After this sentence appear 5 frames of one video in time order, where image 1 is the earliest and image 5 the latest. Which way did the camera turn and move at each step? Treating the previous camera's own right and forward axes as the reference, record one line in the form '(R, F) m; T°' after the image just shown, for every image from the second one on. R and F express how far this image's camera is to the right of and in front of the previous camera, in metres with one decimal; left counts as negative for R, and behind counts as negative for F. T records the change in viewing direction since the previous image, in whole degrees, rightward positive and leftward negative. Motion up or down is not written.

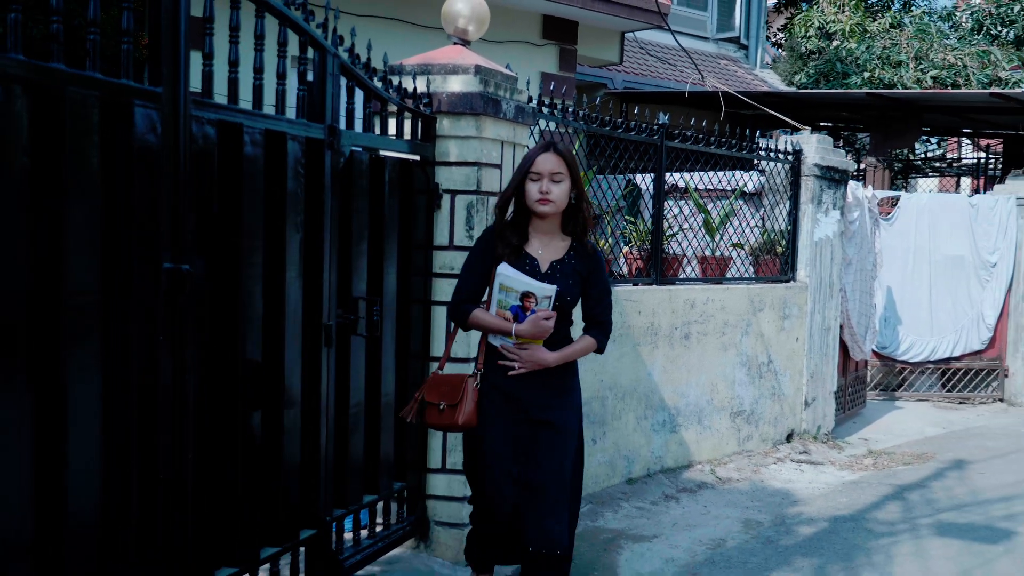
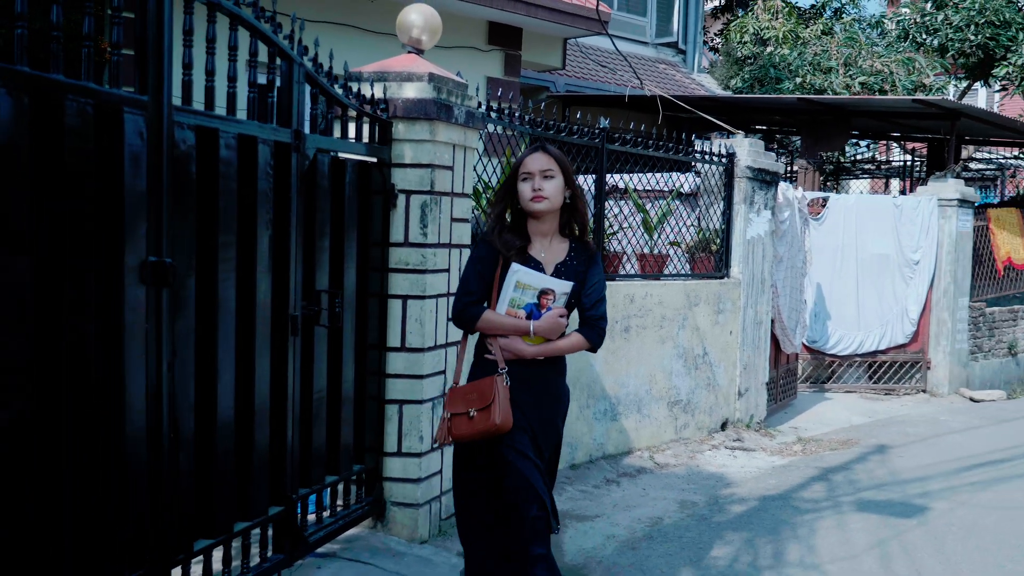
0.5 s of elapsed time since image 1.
(0.0, -0.3) m; +3°
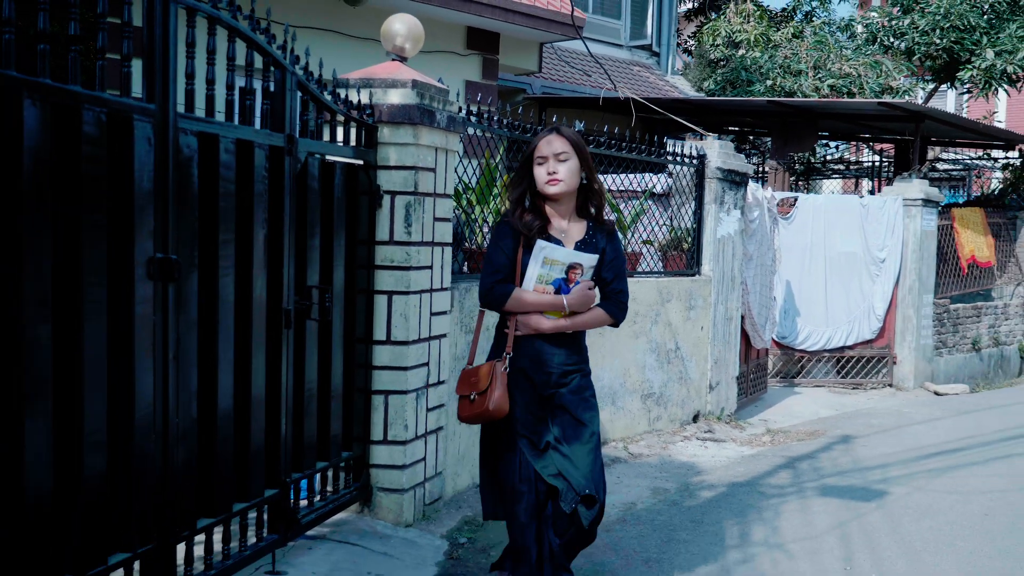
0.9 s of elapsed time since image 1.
(0.0, -0.2) m; +1°
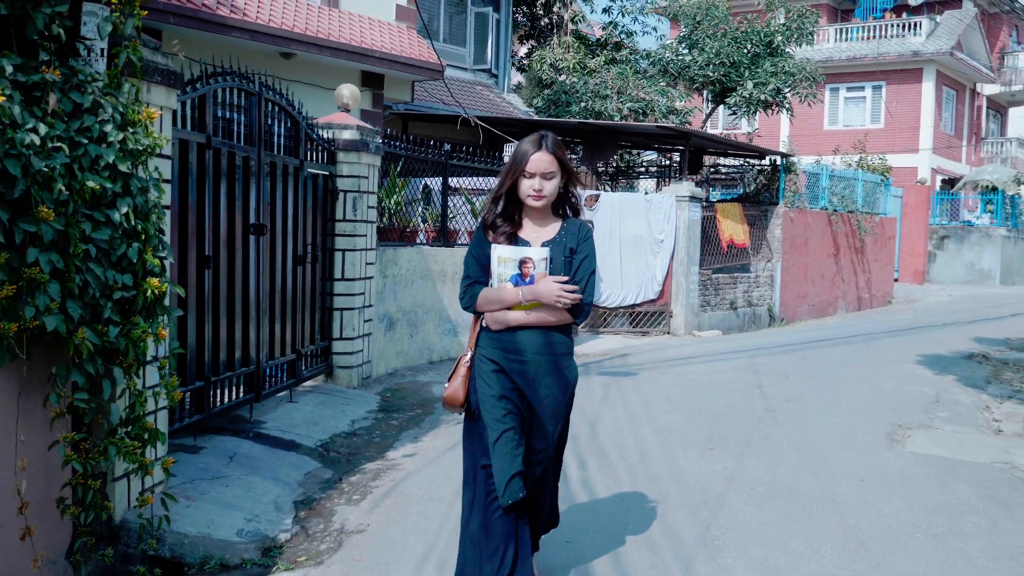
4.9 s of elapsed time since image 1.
(-0.5, -3.3) m; +8°
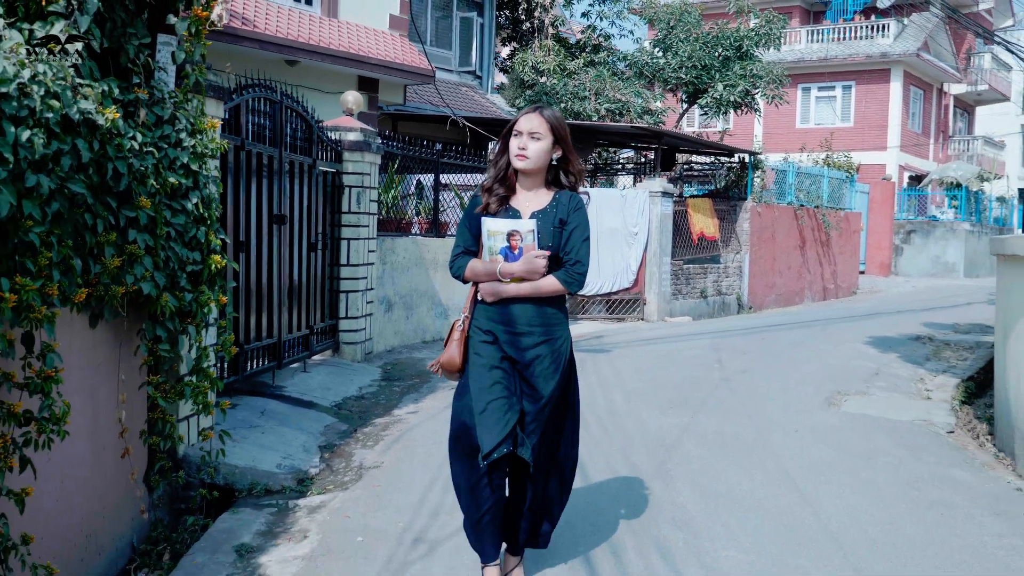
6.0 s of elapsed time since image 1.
(0.0, -1.0) m; +1°
